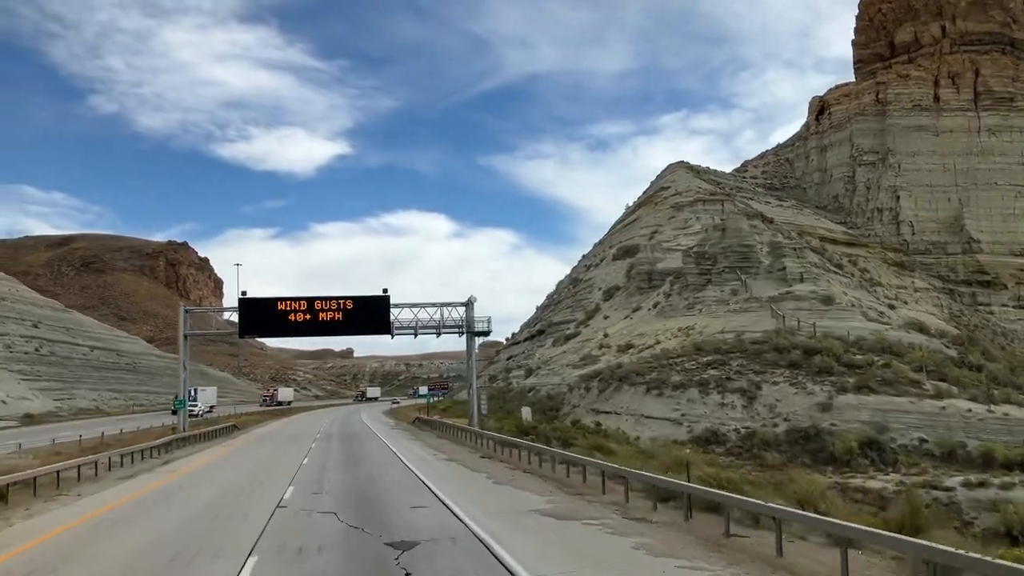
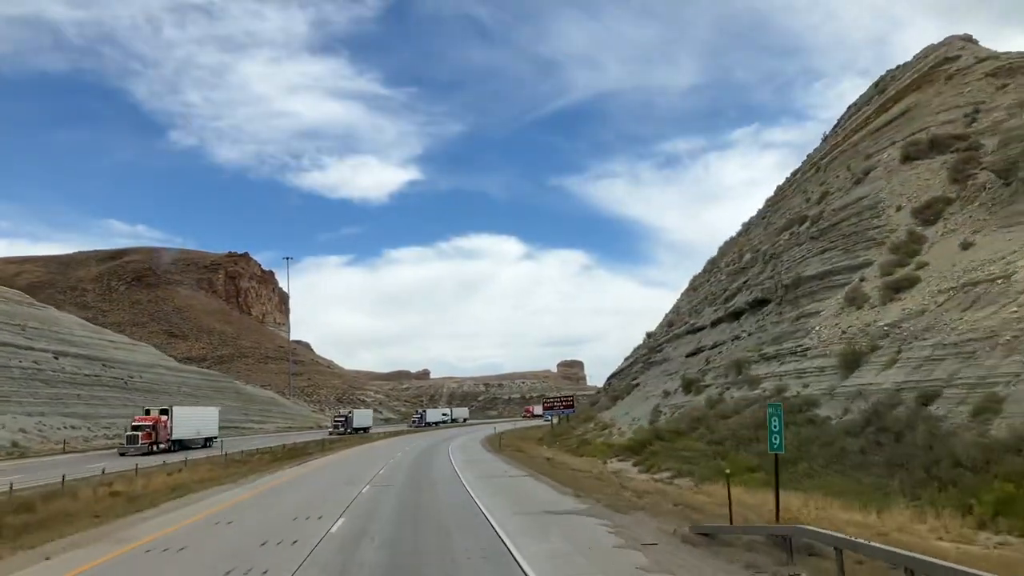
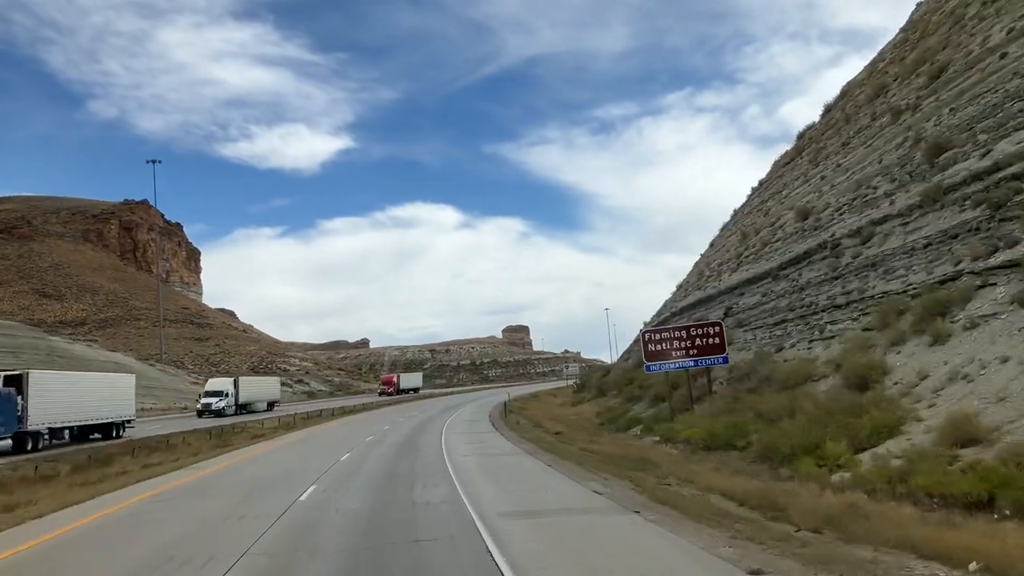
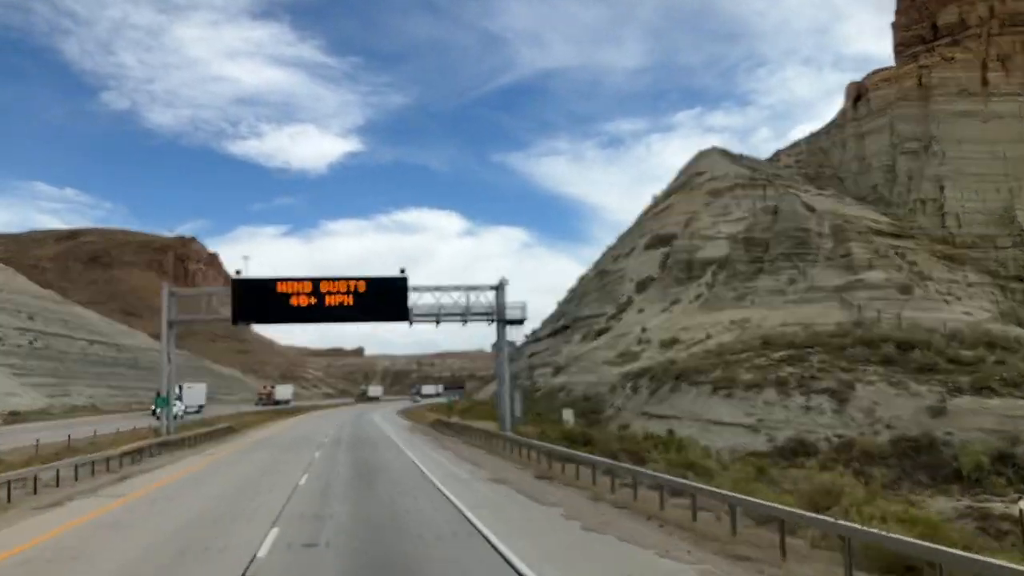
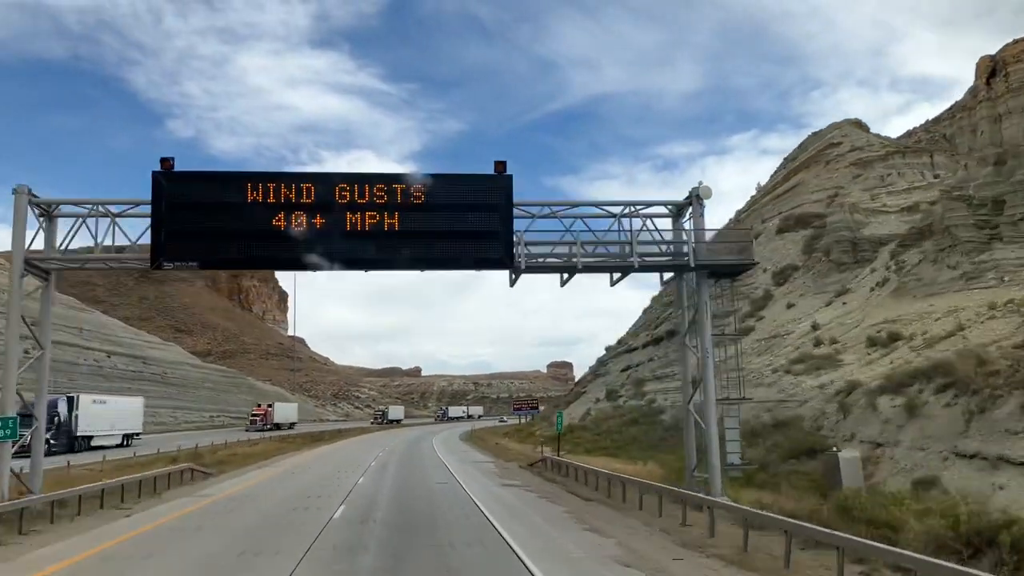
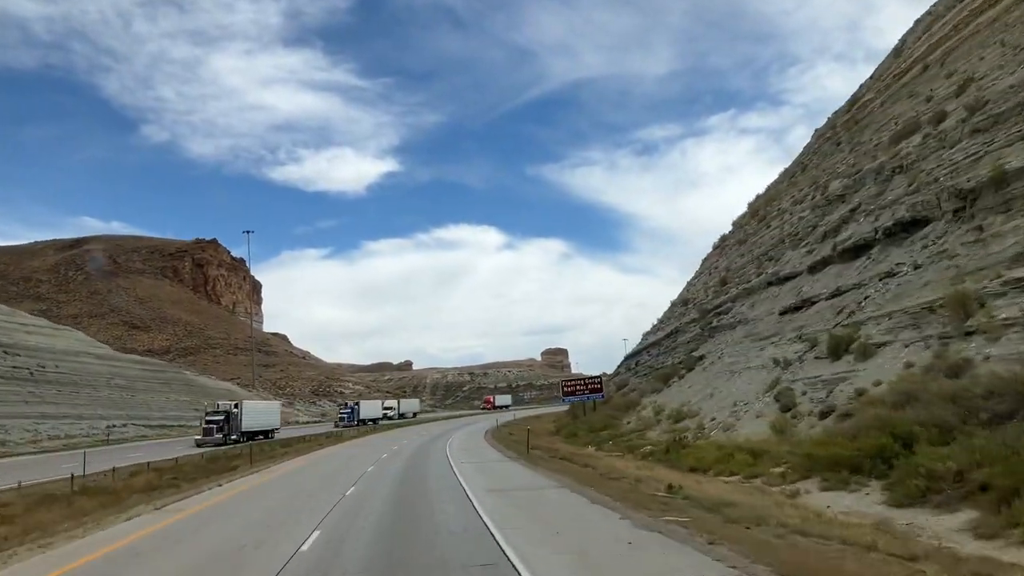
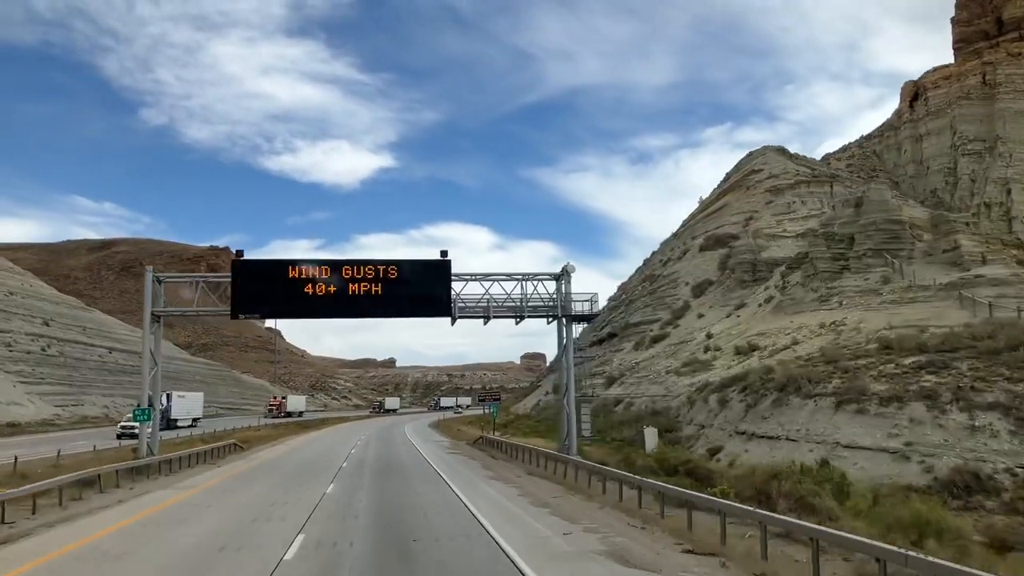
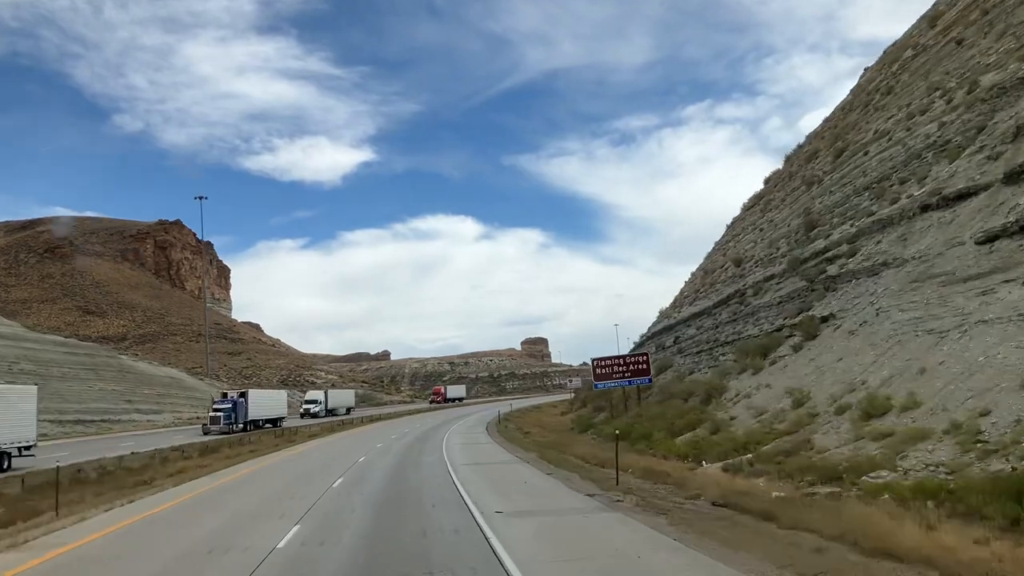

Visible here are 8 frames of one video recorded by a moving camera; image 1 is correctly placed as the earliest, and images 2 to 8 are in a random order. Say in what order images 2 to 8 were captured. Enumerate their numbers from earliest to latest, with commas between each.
4, 7, 5, 2, 6, 8, 3
